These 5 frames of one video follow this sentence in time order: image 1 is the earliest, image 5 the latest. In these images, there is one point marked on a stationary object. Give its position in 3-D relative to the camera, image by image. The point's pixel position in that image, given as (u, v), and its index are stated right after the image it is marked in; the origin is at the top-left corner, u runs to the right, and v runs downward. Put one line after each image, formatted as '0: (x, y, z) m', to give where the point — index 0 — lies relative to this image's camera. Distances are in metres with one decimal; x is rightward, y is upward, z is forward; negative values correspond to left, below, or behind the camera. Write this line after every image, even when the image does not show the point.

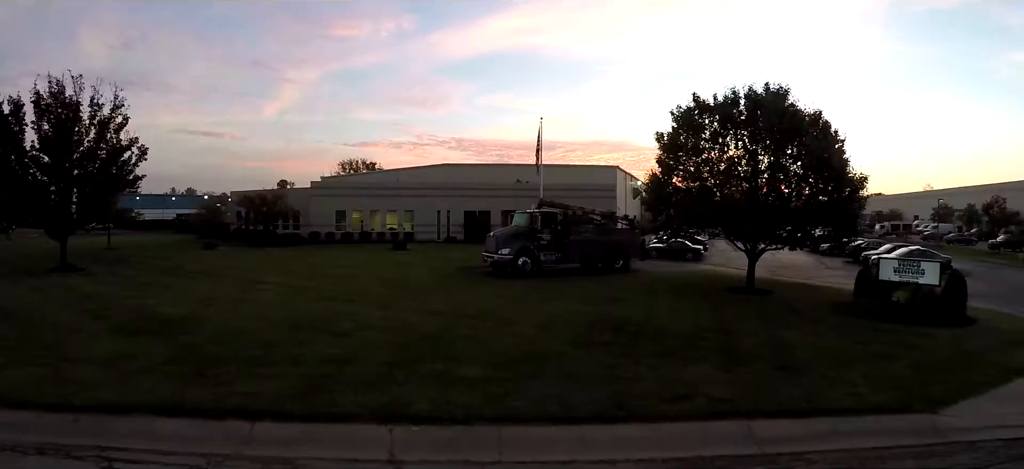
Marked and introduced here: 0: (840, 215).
0: (+8.6, +0.4, +16.2) m
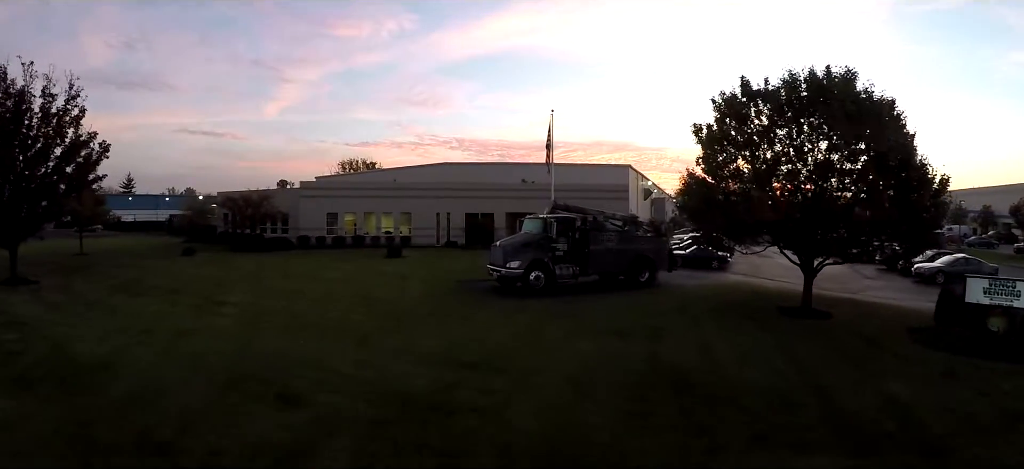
0: (+8.9, +0.2, +13.4) m
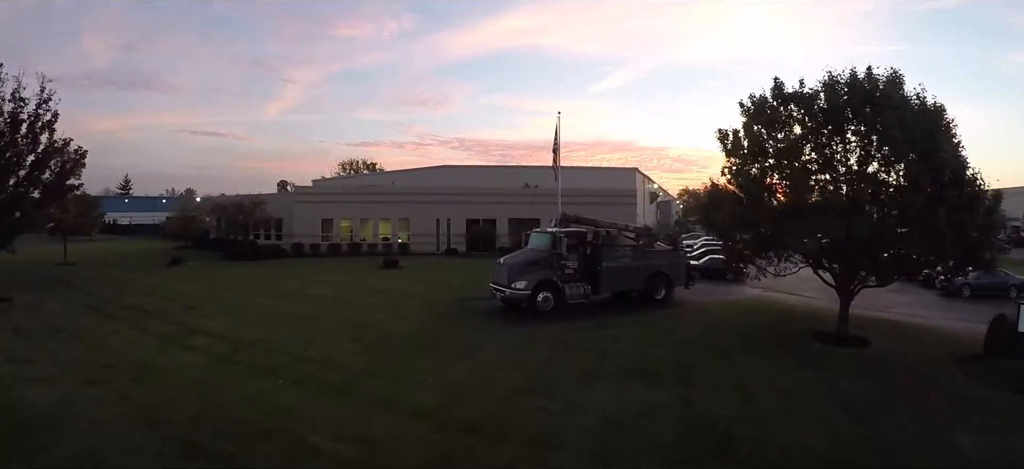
0: (+9.0, -0.2, +12.0) m
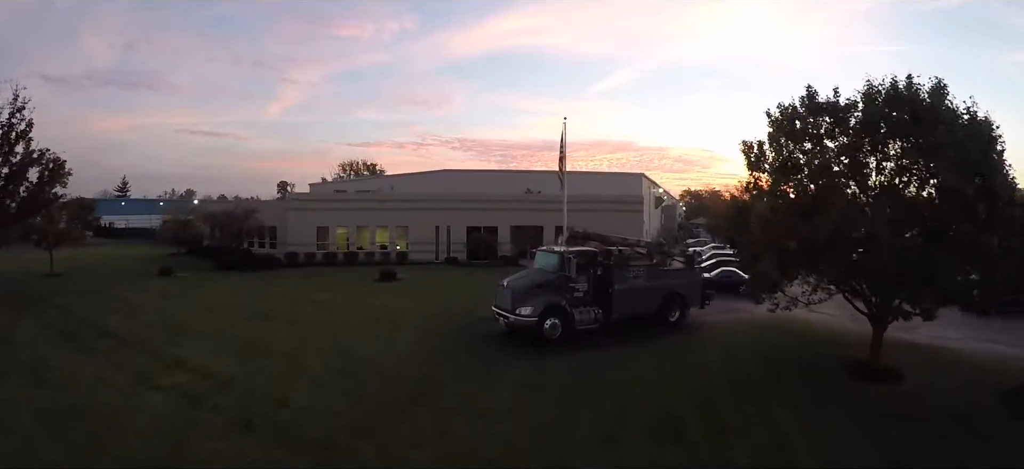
0: (+9.1, -0.6, +10.9) m
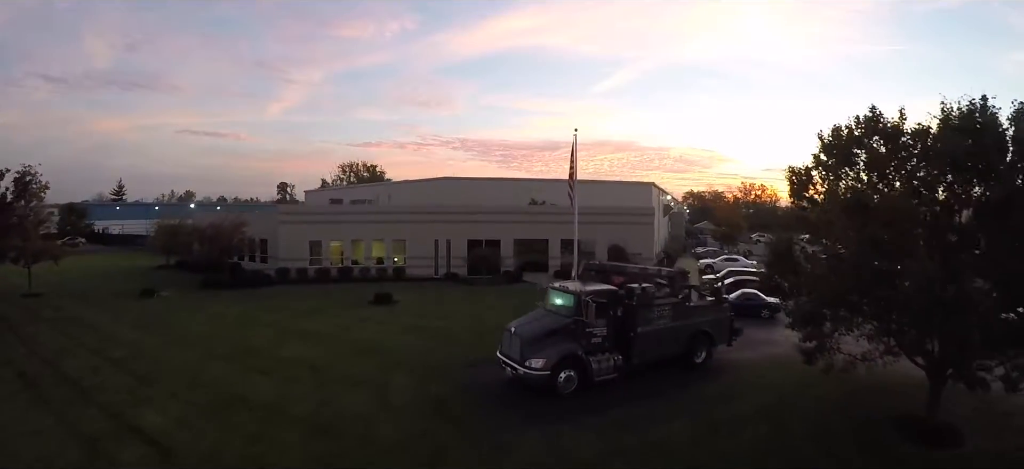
0: (+9.2, -1.4, +9.2) m
